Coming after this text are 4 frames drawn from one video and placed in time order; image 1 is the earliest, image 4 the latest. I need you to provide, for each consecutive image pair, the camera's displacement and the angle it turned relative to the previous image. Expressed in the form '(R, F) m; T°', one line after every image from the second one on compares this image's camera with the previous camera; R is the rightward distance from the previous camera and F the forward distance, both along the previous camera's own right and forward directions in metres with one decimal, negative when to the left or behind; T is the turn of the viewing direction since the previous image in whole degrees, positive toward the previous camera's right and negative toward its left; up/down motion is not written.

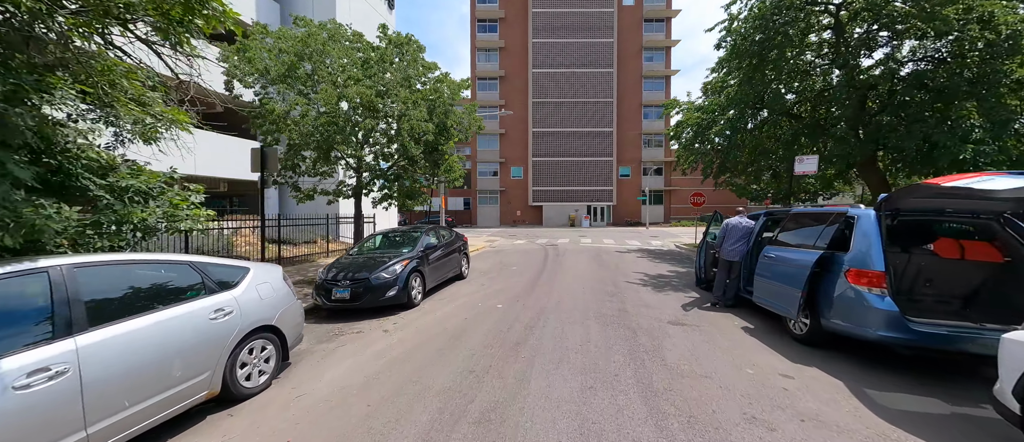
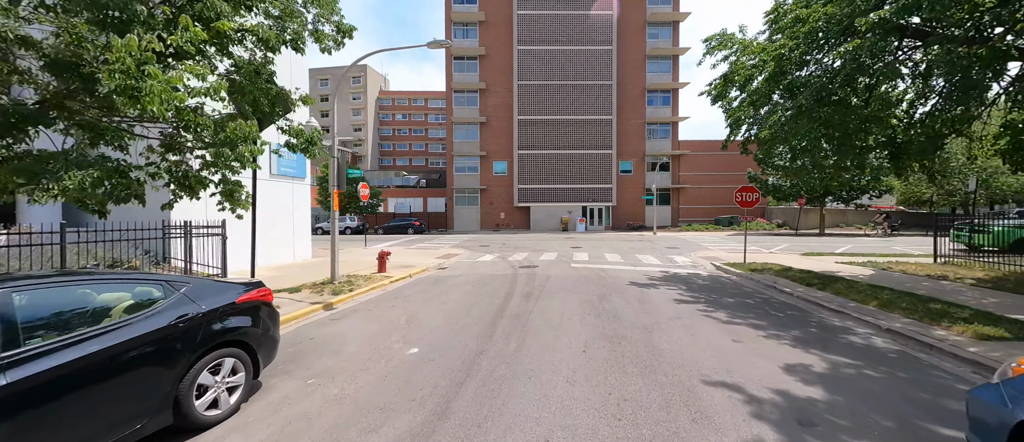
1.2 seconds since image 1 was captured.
(+1.4, +6.4) m; +1°
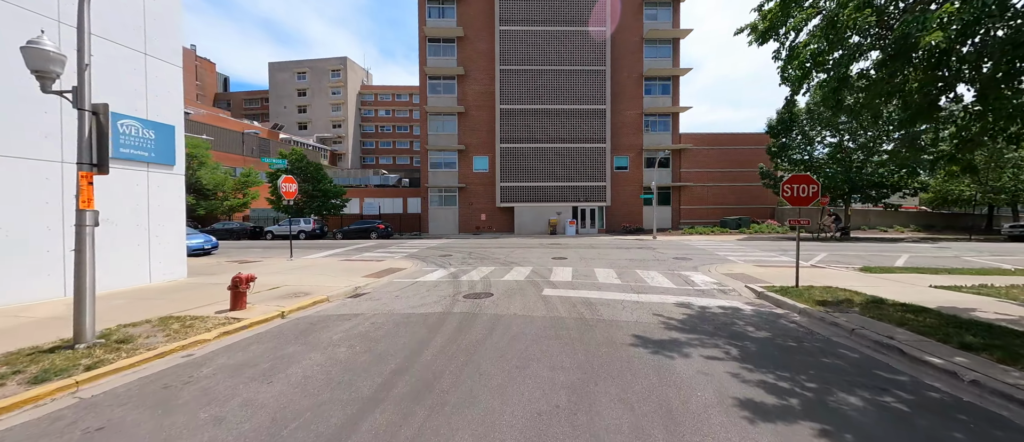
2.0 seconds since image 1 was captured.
(+1.3, +4.1) m; +1°
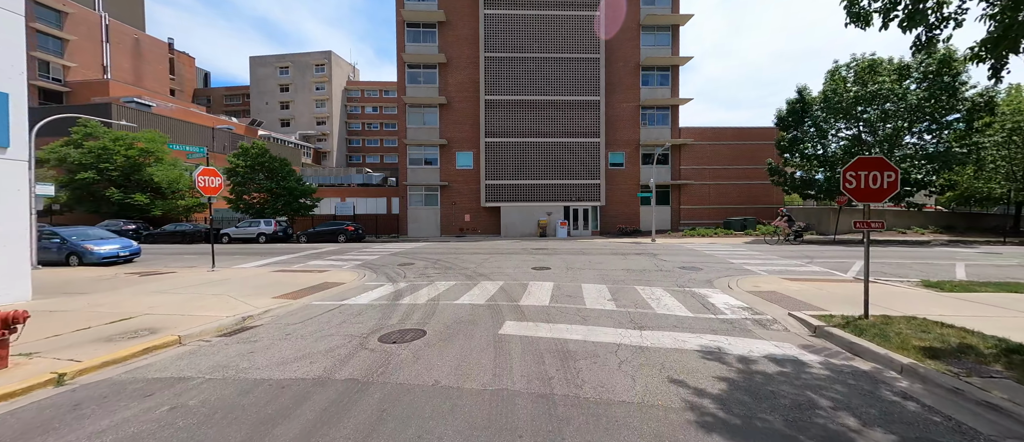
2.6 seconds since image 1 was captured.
(+0.9, +2.6) m; +1°
